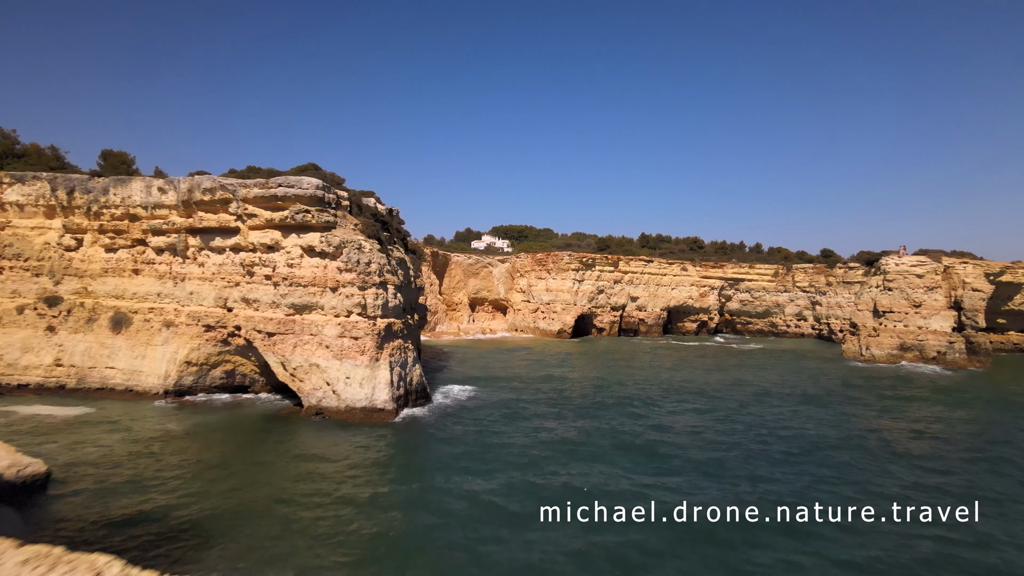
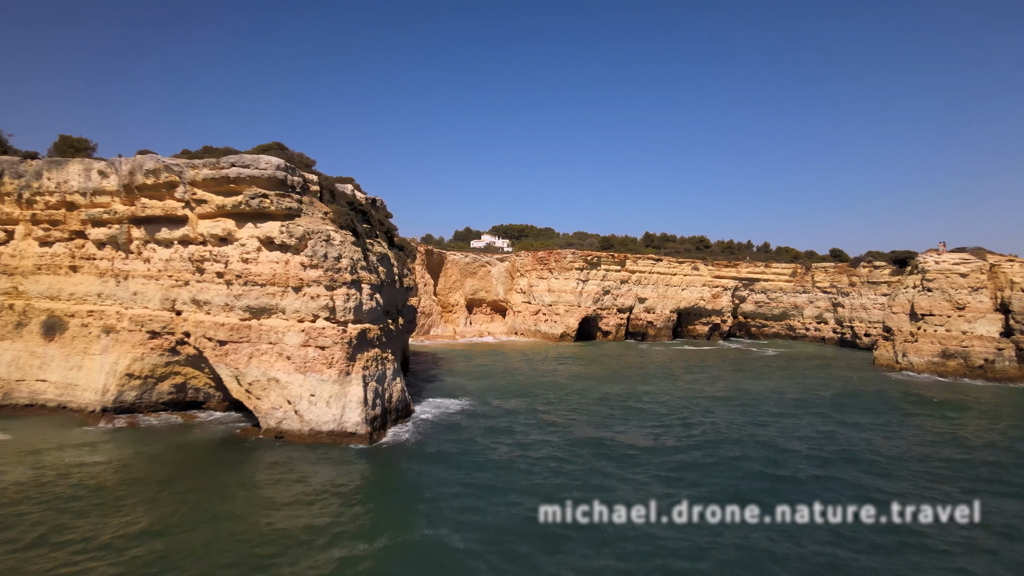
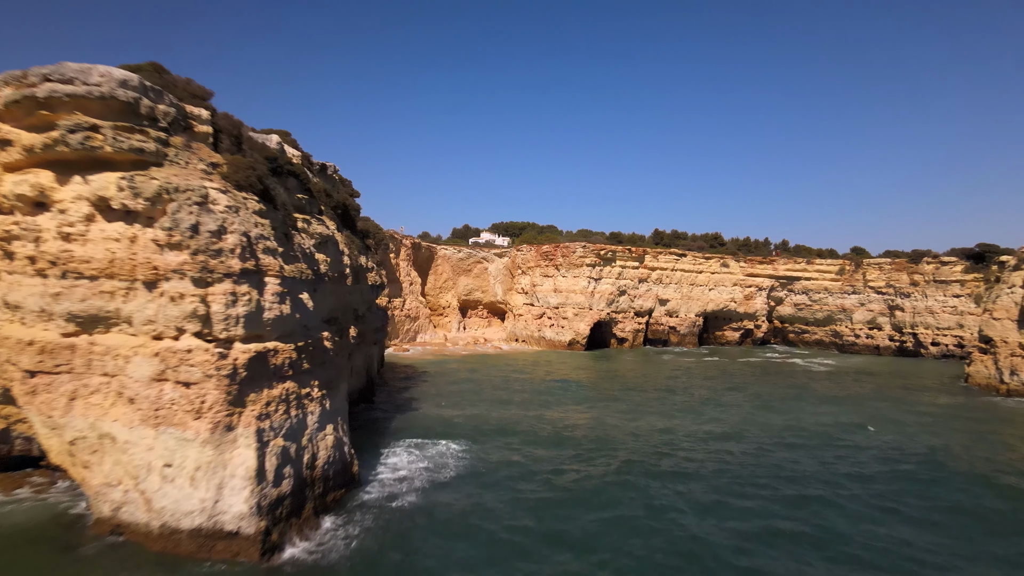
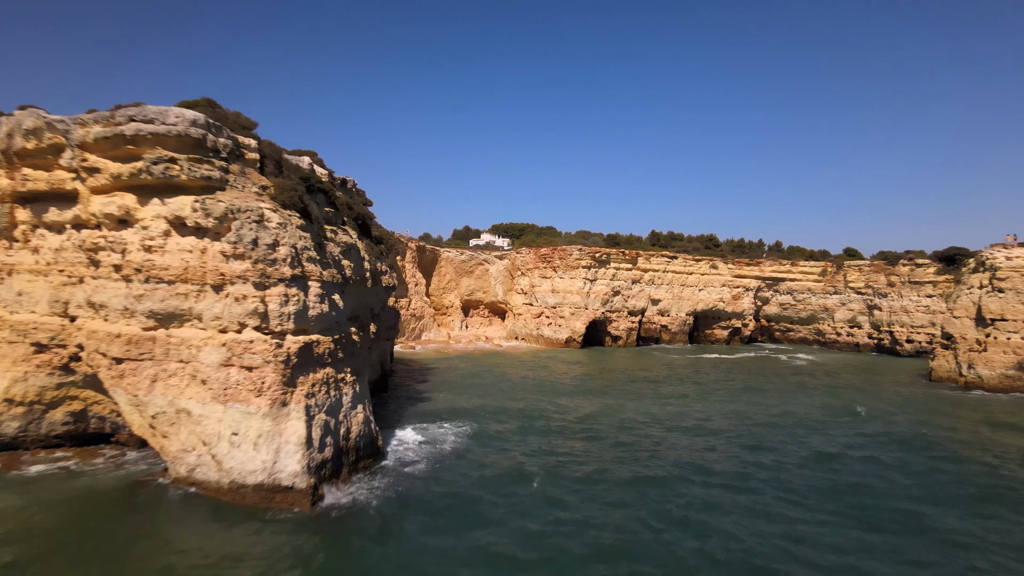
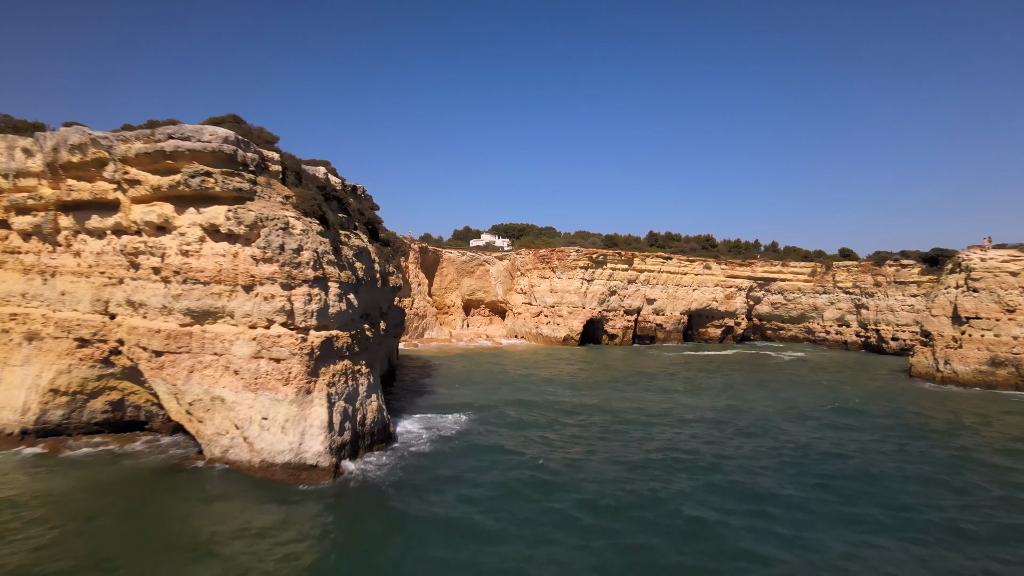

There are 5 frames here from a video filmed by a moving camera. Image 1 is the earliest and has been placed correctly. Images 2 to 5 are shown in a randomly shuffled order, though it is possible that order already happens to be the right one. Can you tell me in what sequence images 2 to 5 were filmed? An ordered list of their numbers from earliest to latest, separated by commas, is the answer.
2, 5, 4, 3
